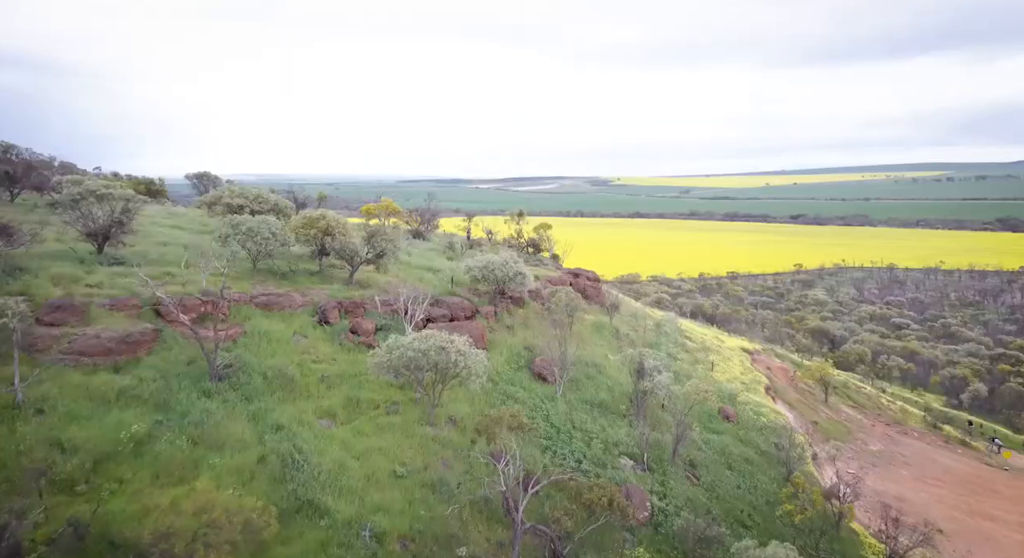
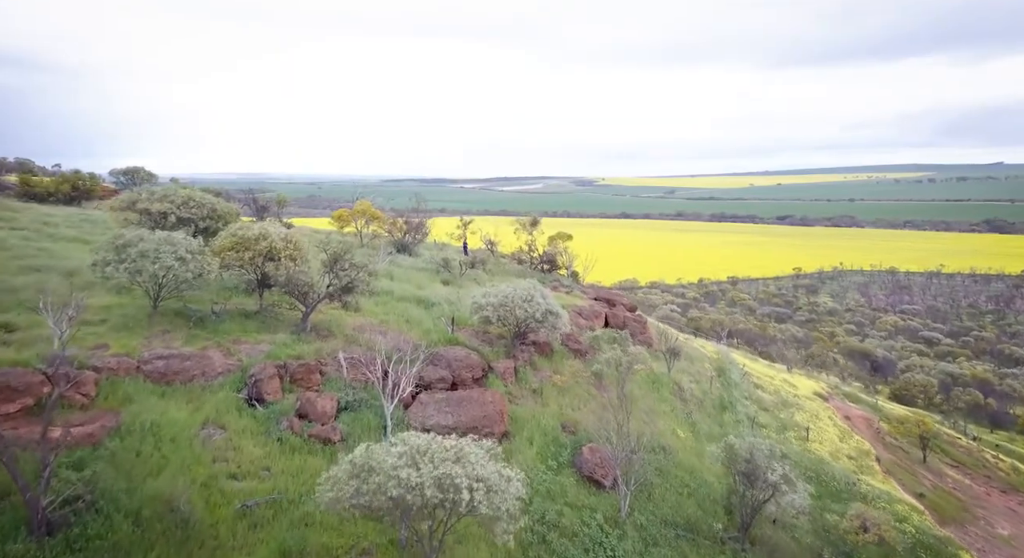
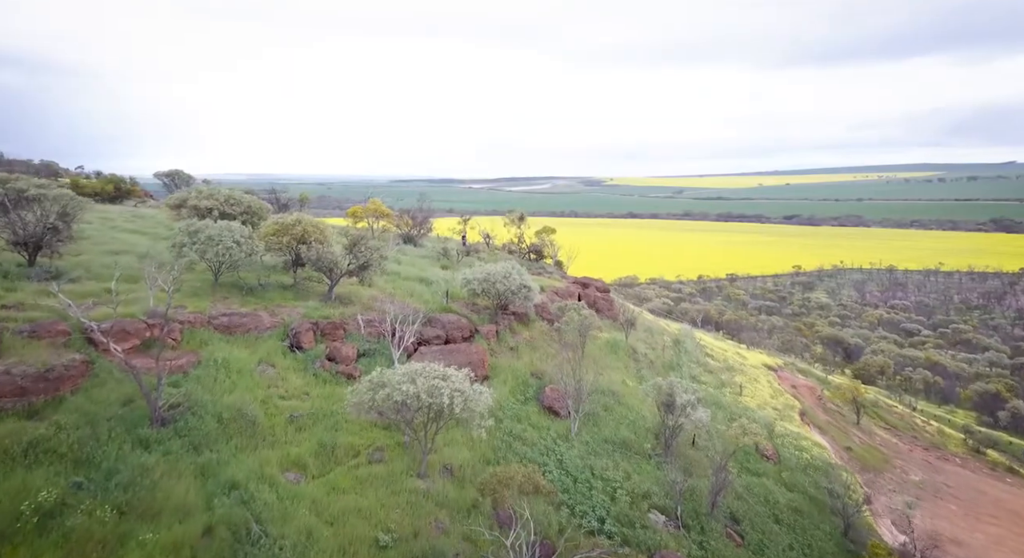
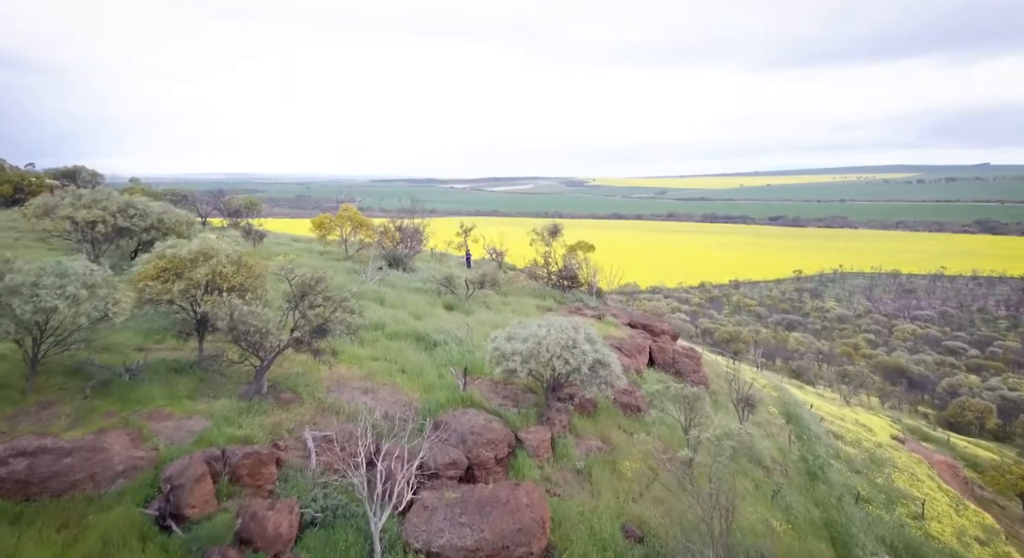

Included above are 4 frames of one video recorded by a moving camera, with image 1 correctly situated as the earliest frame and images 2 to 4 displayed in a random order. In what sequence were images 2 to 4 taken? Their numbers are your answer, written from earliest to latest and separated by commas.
3, 2, 4
